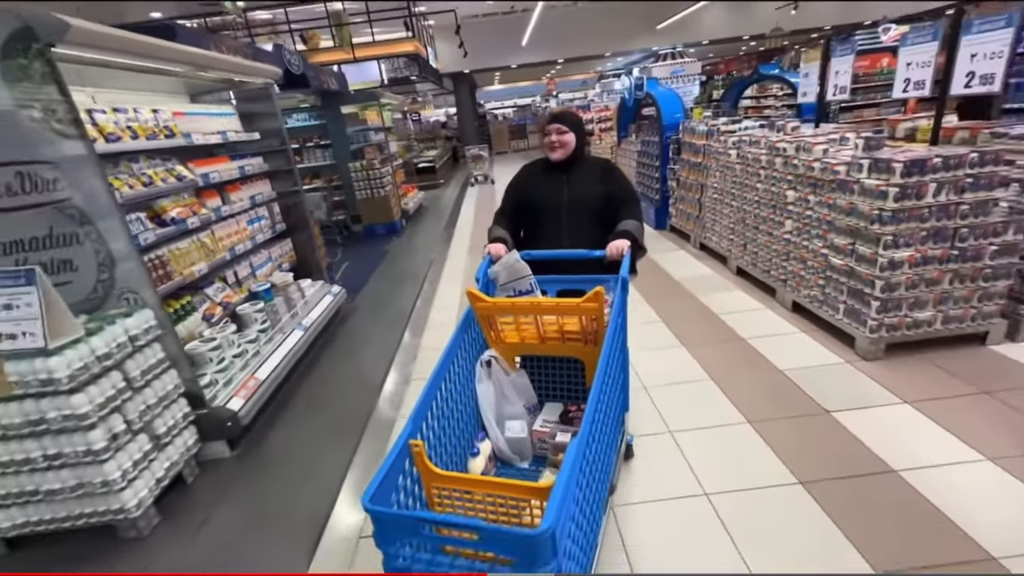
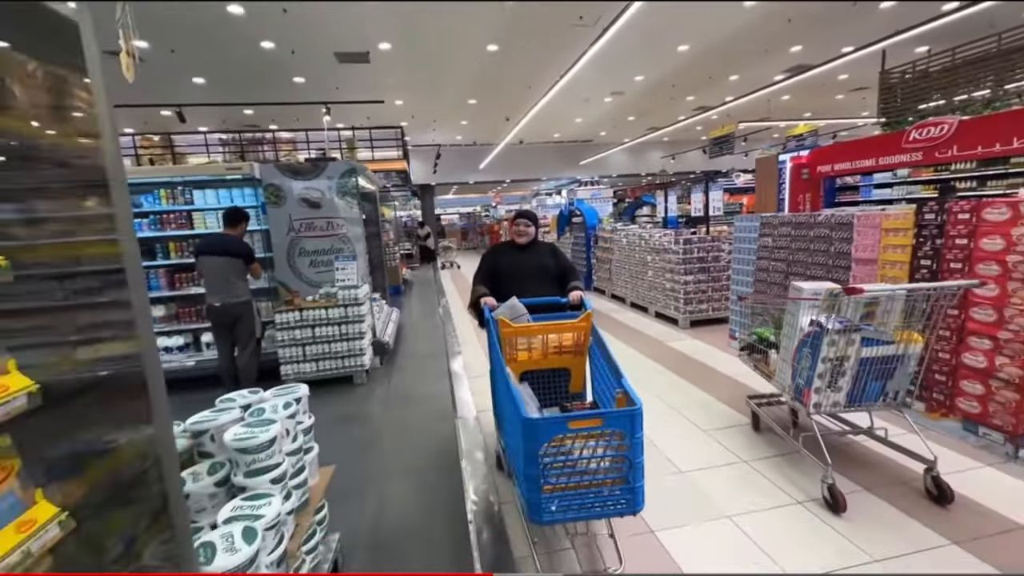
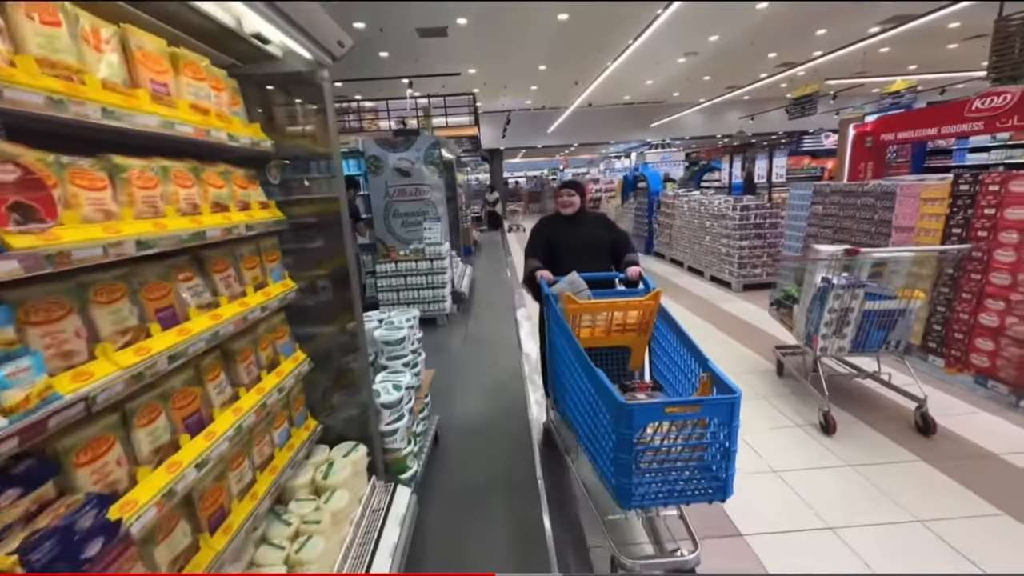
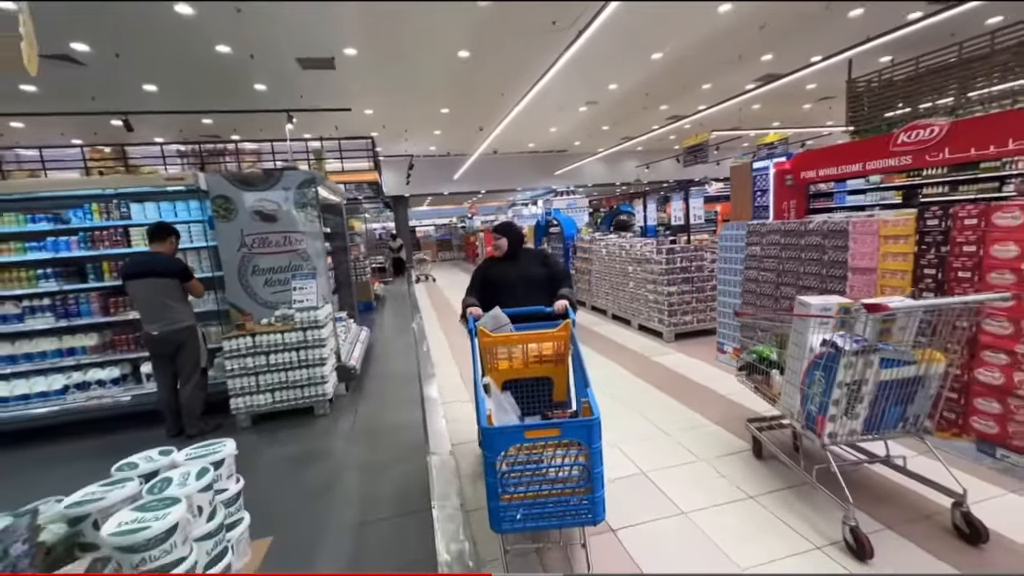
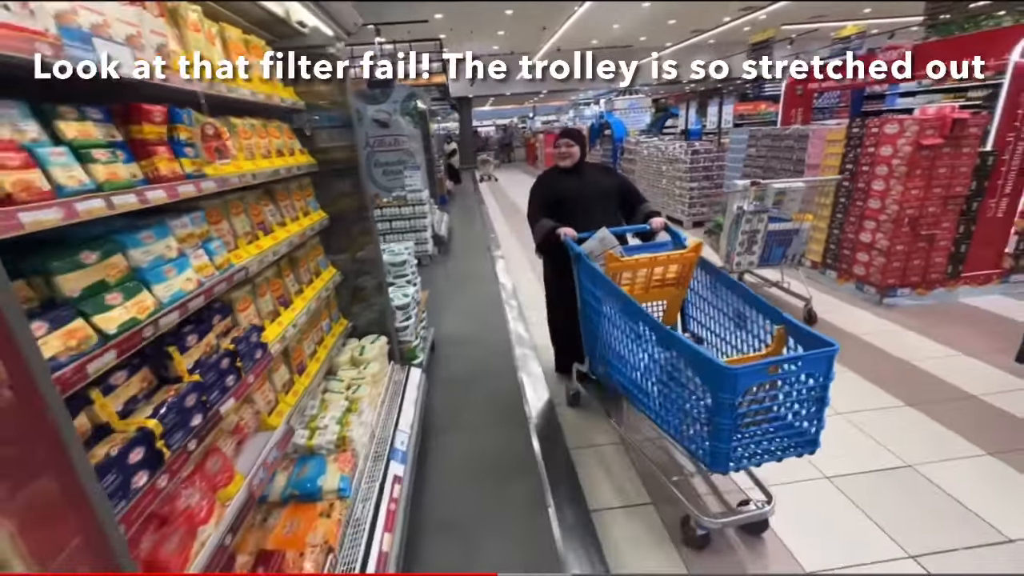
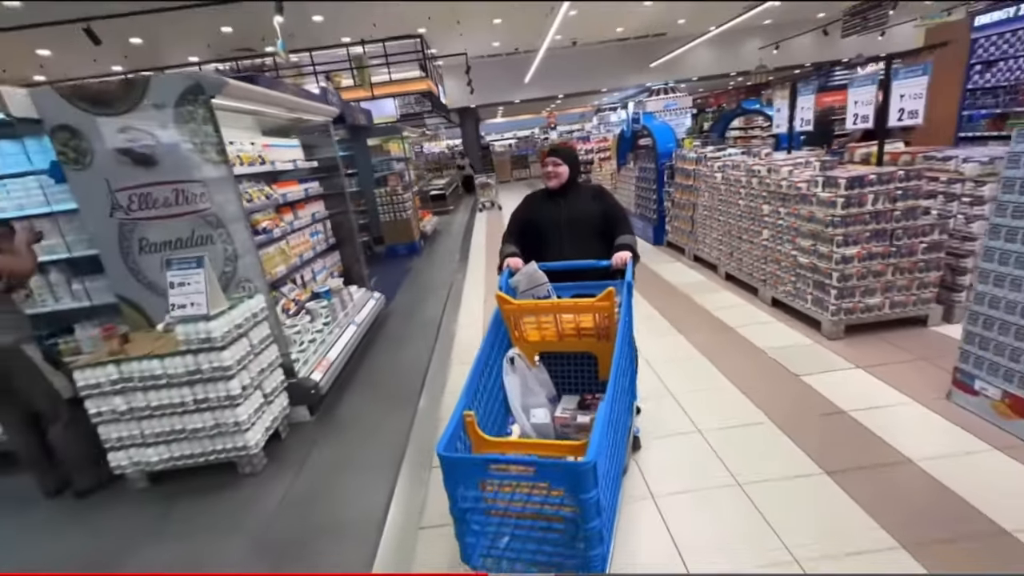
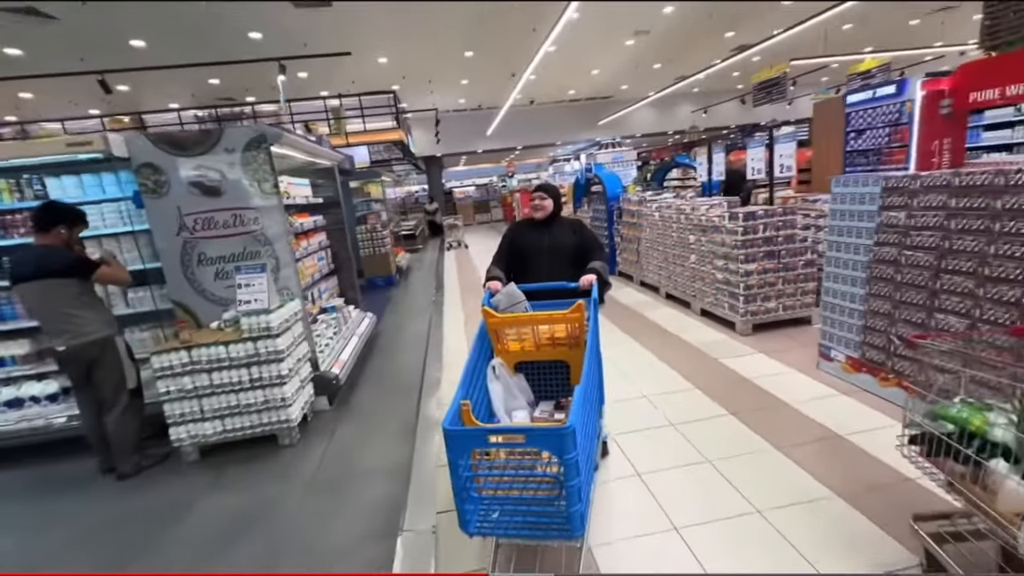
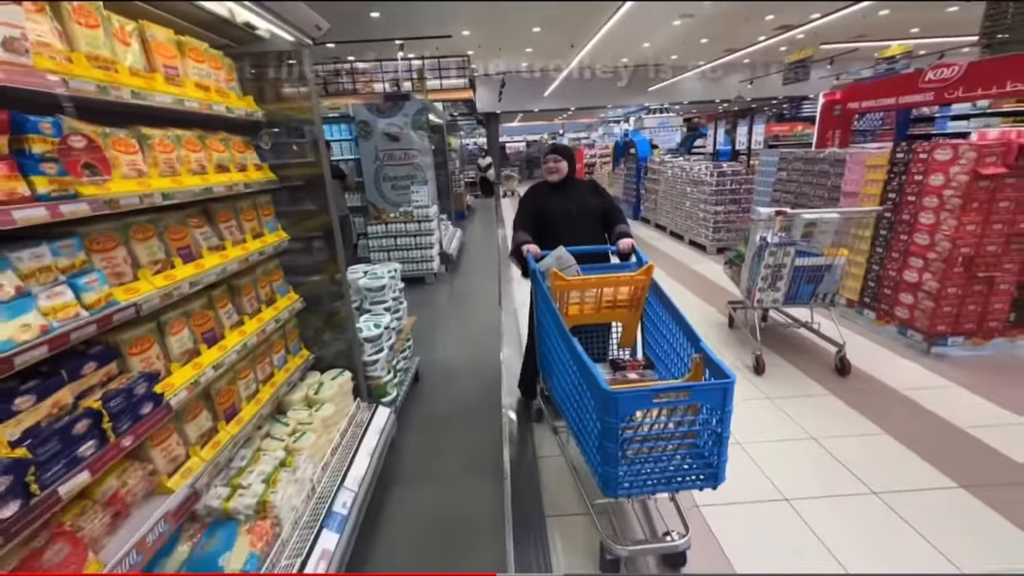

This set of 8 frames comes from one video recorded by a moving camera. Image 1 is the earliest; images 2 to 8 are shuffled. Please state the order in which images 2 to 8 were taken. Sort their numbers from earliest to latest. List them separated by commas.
6, 7, 4, 2, 3, 8, 5
